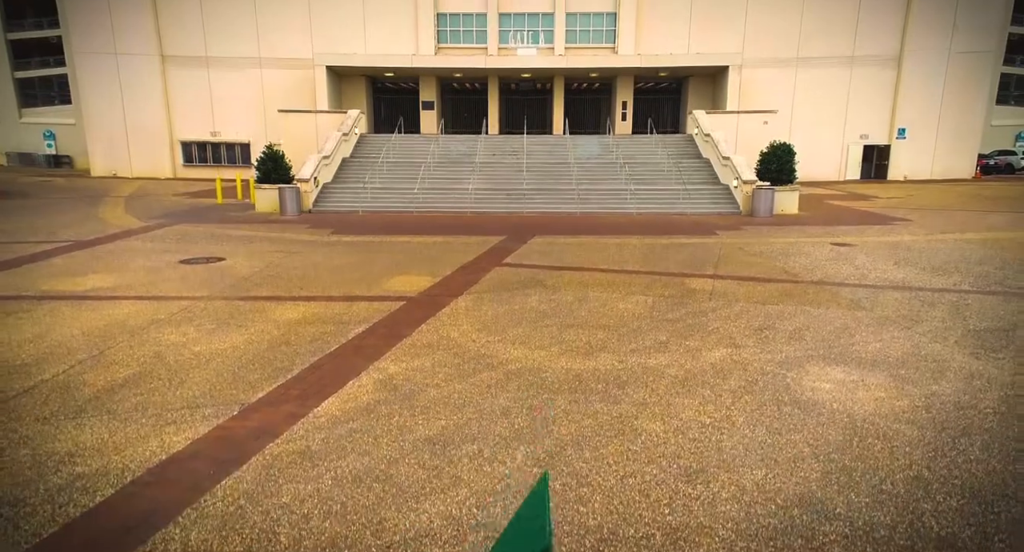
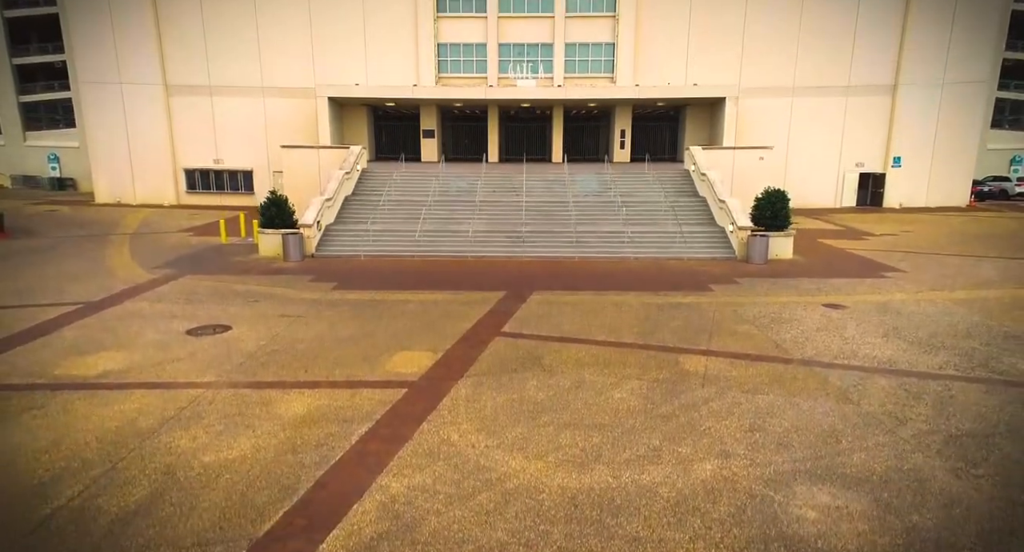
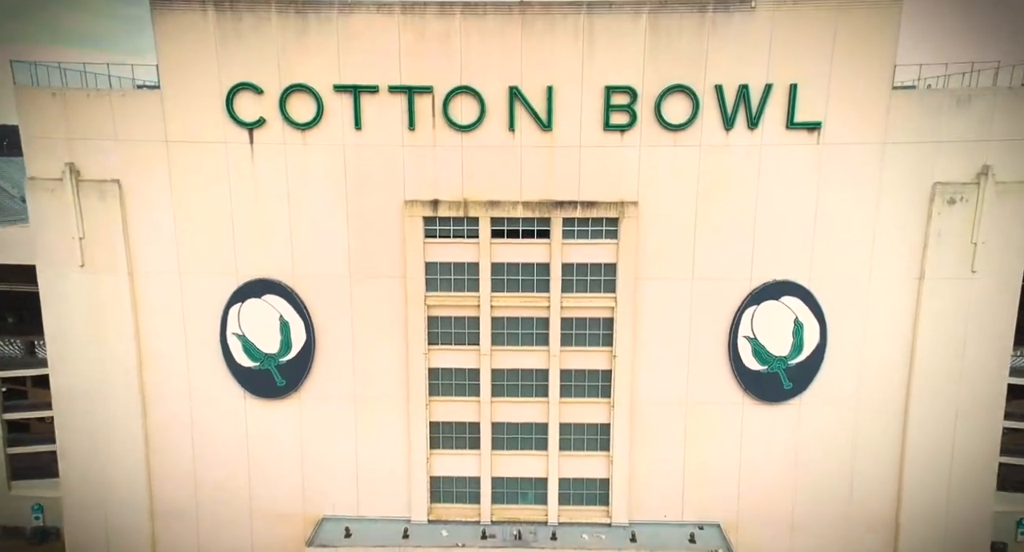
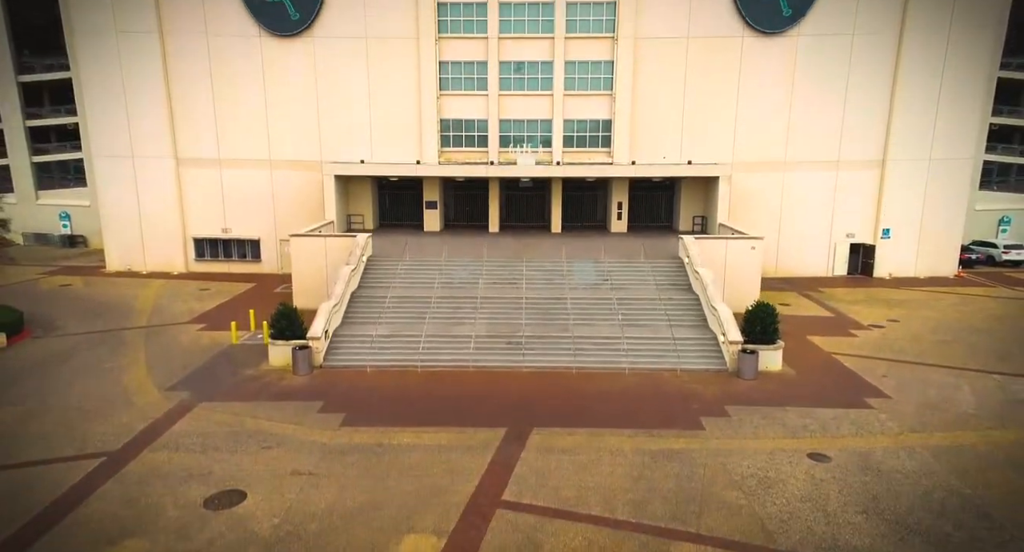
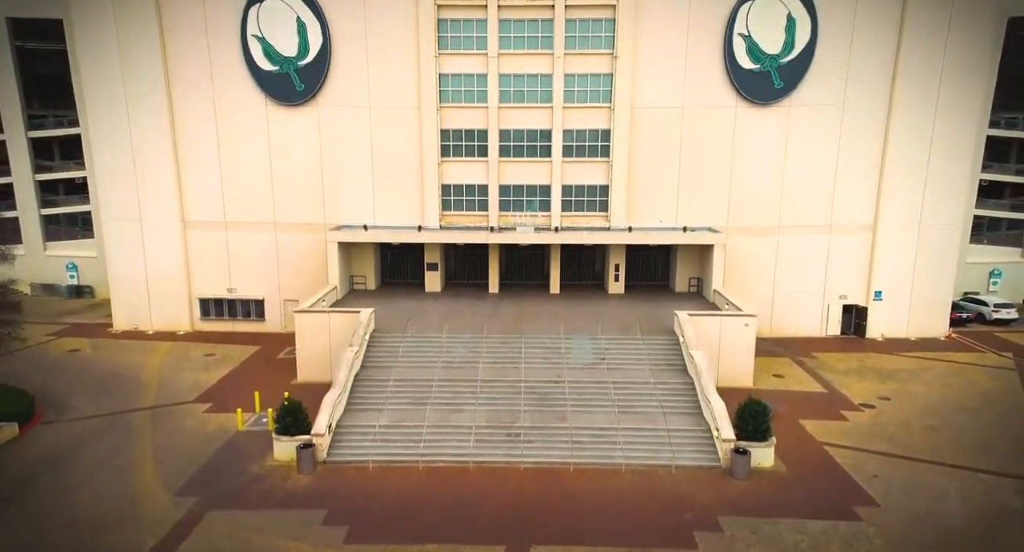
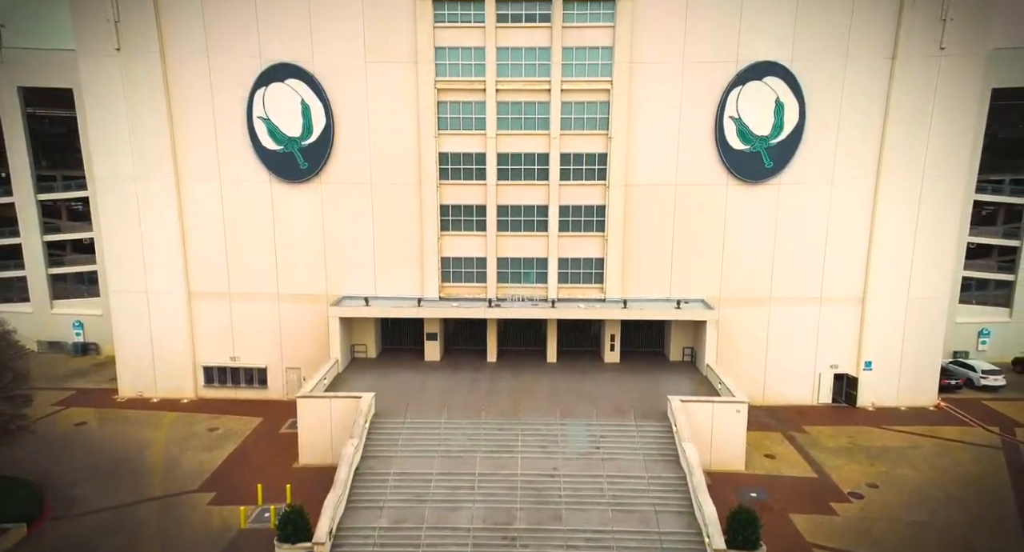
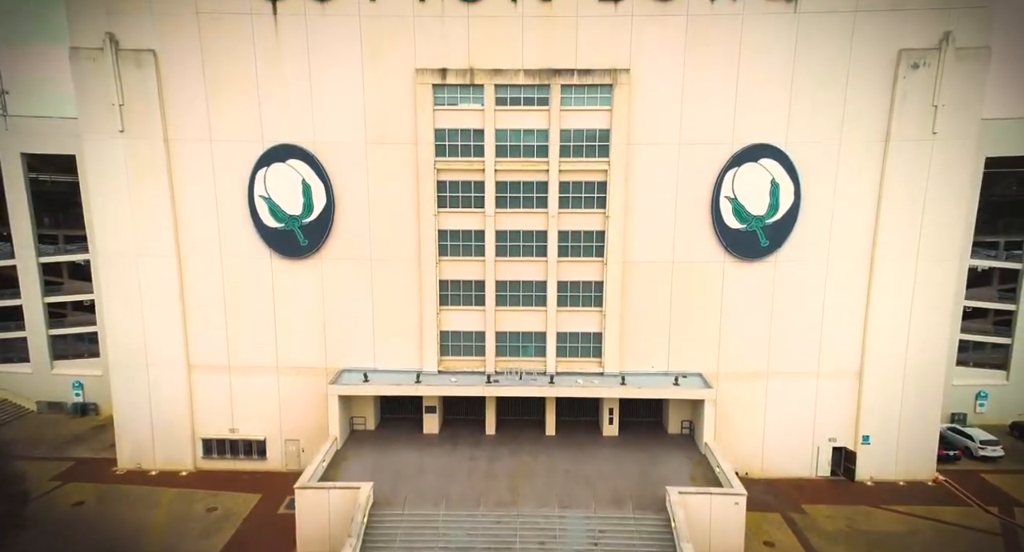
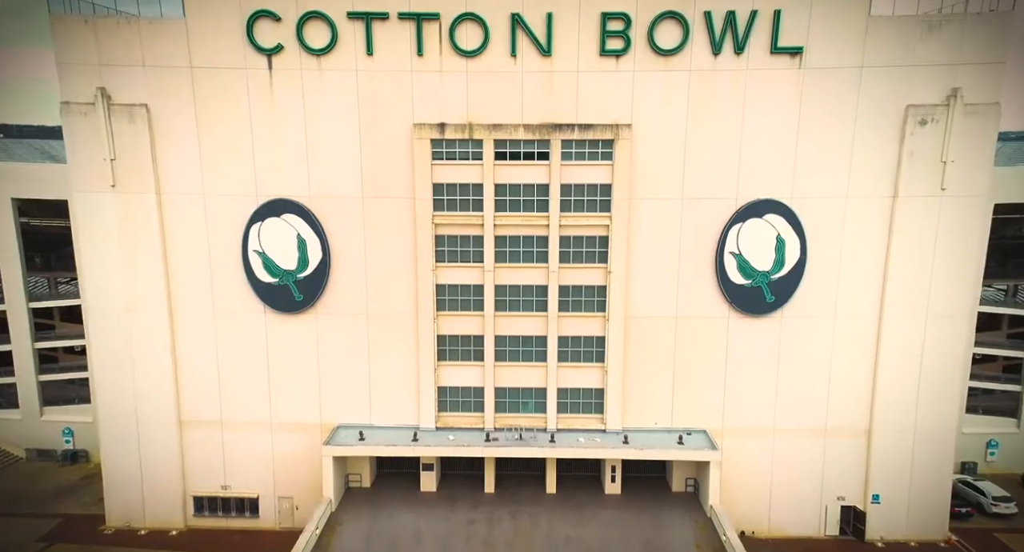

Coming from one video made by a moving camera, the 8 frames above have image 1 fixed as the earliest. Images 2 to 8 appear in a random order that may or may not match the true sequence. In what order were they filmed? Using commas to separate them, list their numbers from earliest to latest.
2, 4, 5, 6, 7, 8, 3
